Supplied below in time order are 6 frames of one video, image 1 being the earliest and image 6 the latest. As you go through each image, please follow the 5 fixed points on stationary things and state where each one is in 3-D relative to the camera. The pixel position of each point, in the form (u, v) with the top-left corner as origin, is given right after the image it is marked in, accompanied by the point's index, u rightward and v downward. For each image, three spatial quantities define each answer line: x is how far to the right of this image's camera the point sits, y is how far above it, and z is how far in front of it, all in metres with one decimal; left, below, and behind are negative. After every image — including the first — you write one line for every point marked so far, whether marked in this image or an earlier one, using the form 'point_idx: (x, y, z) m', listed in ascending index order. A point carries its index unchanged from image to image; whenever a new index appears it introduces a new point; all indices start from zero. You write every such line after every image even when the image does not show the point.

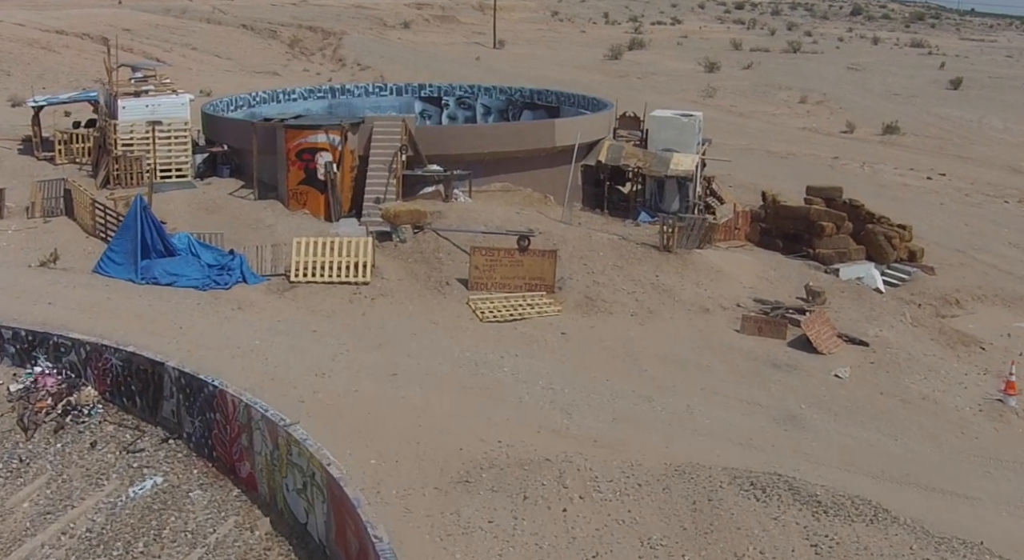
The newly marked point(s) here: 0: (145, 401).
0: (-5.5, -1.8, +14.8) m
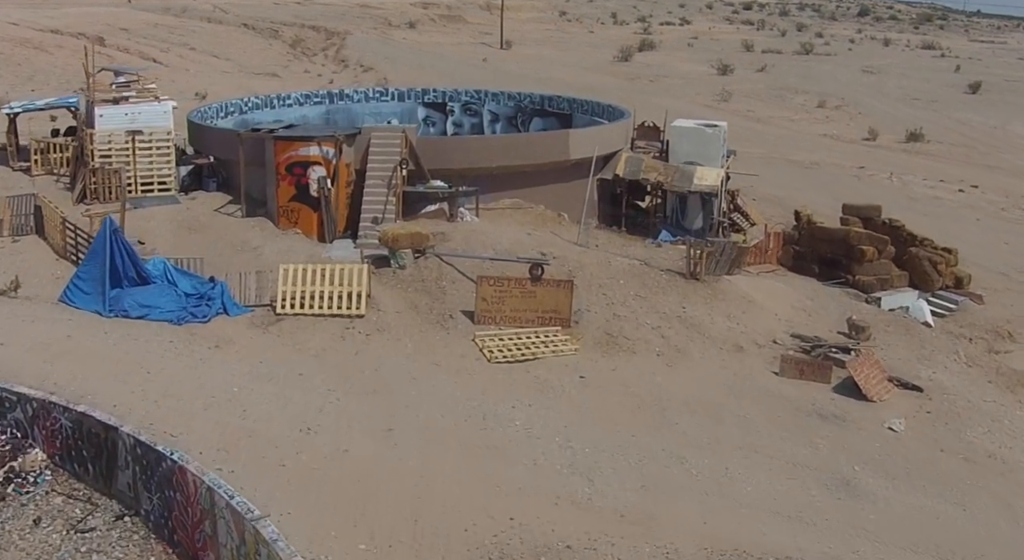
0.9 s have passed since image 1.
0: (-5.3, -2.4, +12.7) m
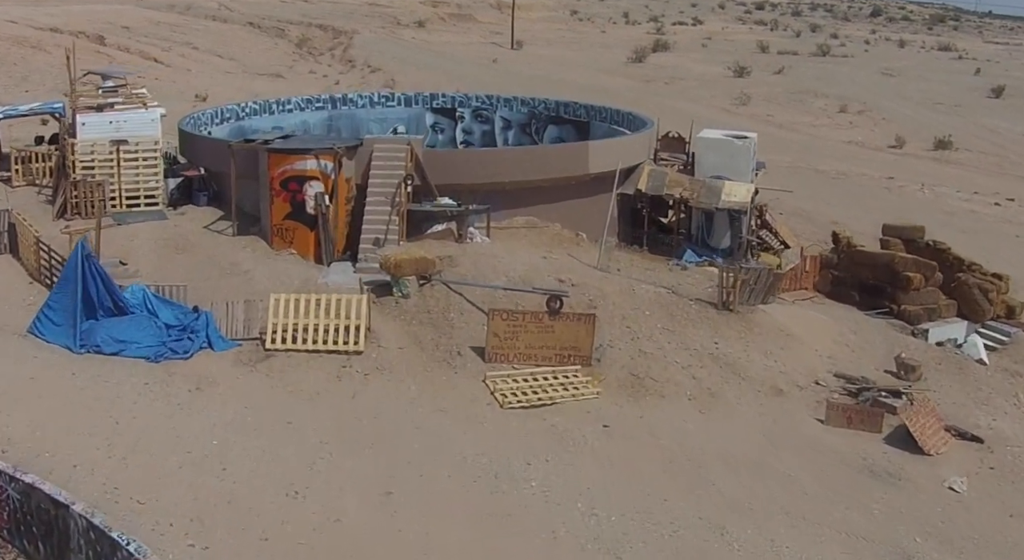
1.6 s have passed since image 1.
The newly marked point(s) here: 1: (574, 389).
0: (-5.1, -3.0, +10.9) m
1: (+1.0, -1.8, +16.2) m
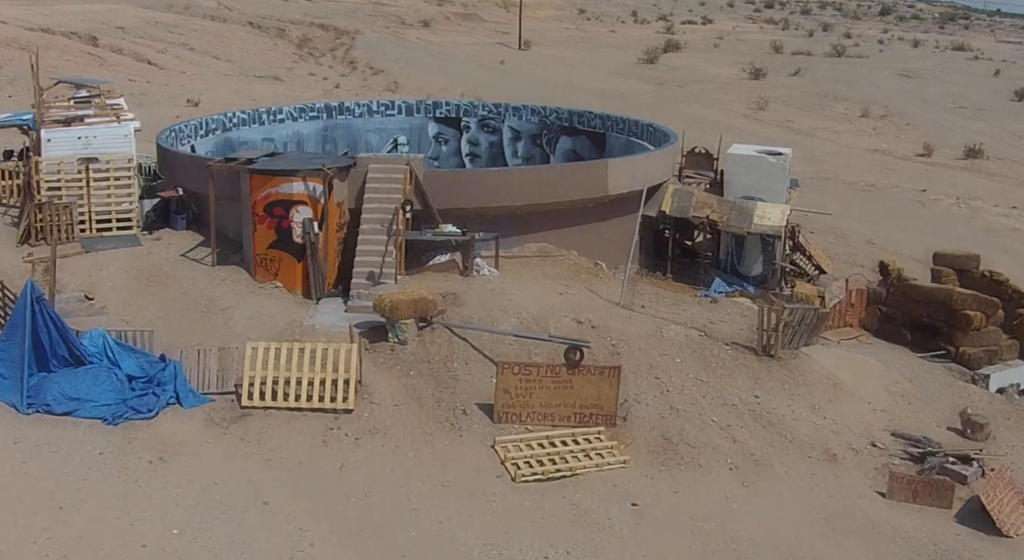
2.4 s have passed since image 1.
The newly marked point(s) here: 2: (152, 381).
0: (-5.0, -3.7, +8.7) m
1: (+1.2, -2.5, +14.0) m
2: (-5.5, -1.6, +15.0) m
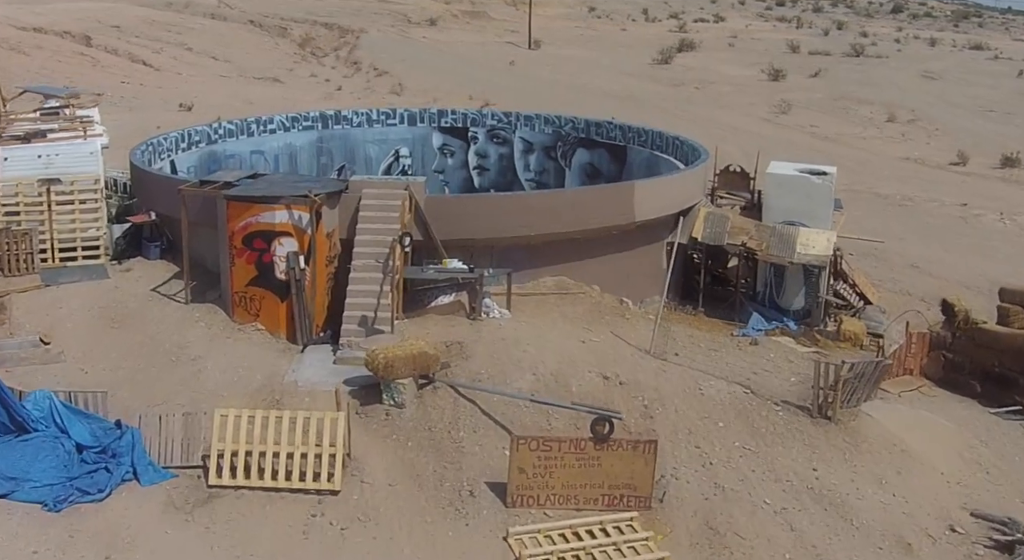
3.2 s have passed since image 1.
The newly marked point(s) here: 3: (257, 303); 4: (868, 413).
0: (-4.9, -4.4, +6.5) m
1: (+1.4, -3.2, +11.7) m
2: (-5.3, -2.3, +12.7) m
3: (-4.2, -0.4, +16.3) m
4: (+5.5, -2.0, +15.3) m
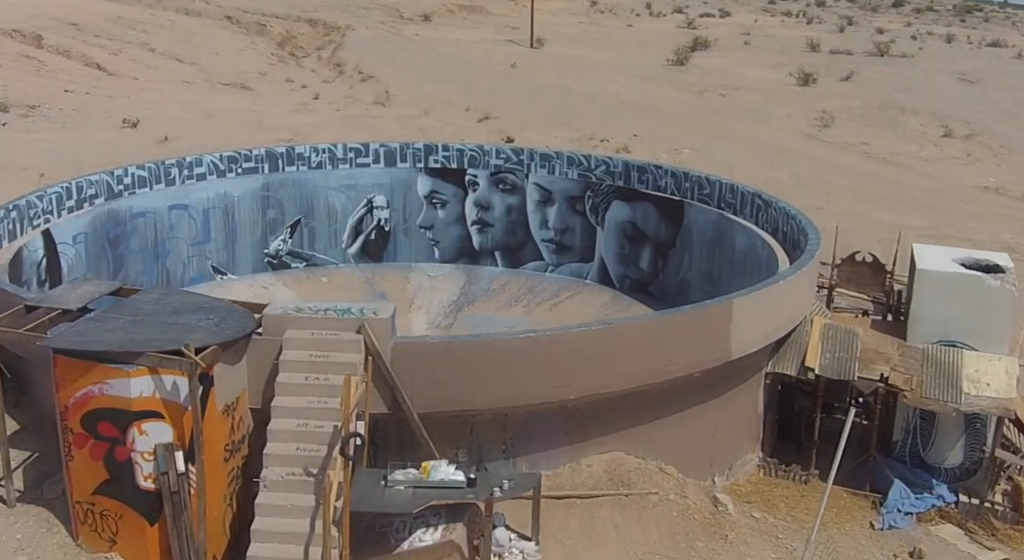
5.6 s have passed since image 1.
0: (-4.5, -6.5, -0.2) m
1: (+1.7, -5.3, +5.0) m
2: (-5.0, -4.3, +6.0) m
3: (-4.0, -2.4, +9.6) m
4: (+5.8, -4.1, +8.6) m
